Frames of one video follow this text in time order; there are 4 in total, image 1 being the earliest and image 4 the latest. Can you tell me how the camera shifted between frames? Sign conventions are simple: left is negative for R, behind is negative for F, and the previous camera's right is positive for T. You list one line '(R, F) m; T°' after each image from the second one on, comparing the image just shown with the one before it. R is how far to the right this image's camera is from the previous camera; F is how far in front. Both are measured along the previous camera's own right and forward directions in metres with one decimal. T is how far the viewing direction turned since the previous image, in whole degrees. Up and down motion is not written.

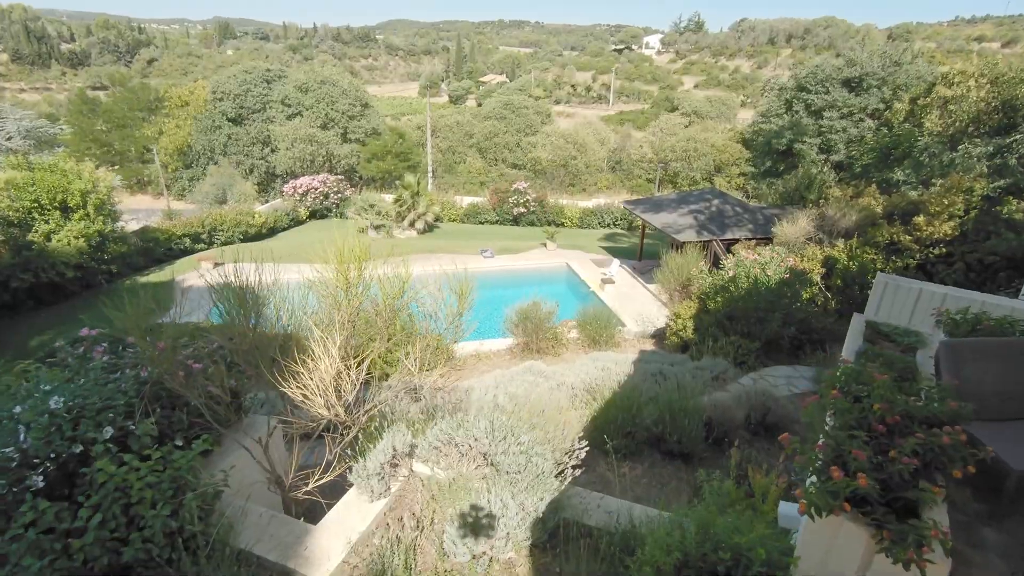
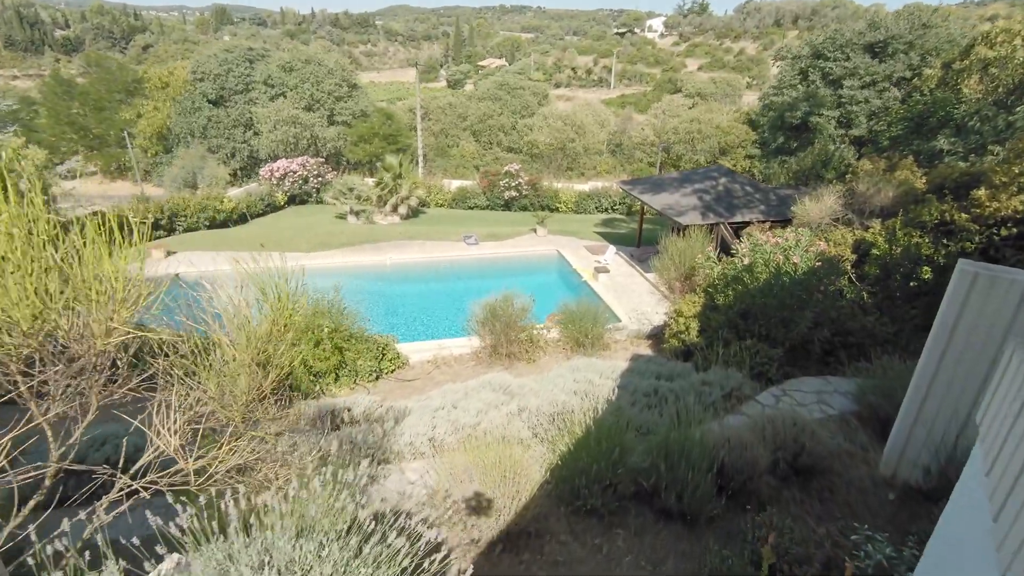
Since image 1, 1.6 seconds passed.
(+0.5, +1.6) m; 0°
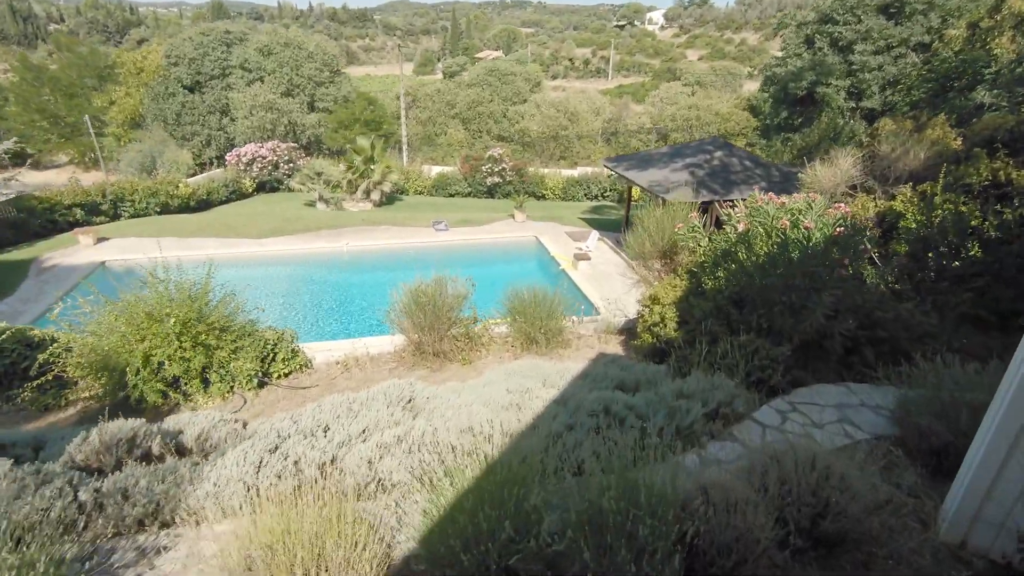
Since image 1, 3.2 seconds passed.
(+0.8, +1.6) m; 0°
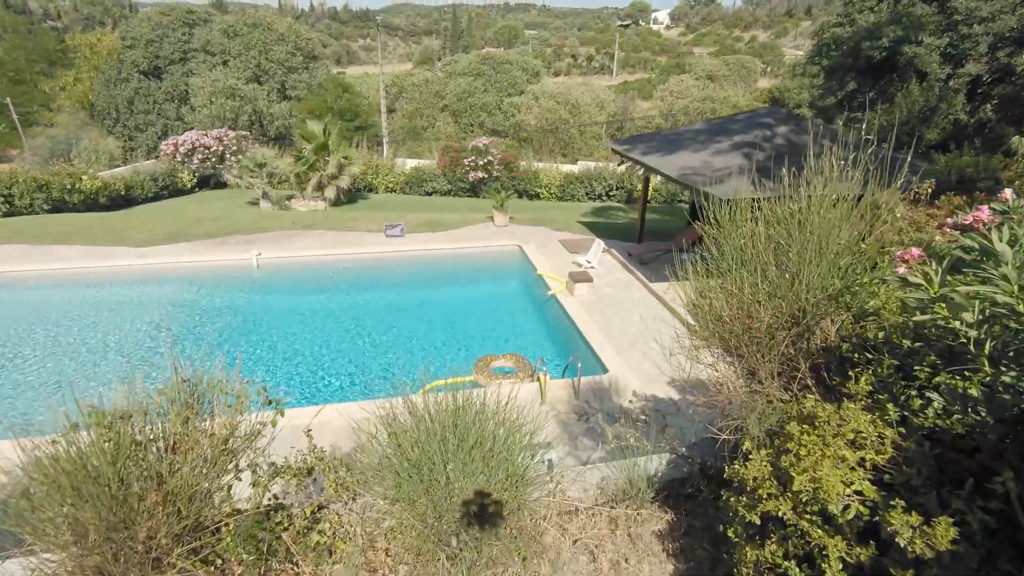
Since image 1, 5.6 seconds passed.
(+0.5, +3.8) m; 0°
